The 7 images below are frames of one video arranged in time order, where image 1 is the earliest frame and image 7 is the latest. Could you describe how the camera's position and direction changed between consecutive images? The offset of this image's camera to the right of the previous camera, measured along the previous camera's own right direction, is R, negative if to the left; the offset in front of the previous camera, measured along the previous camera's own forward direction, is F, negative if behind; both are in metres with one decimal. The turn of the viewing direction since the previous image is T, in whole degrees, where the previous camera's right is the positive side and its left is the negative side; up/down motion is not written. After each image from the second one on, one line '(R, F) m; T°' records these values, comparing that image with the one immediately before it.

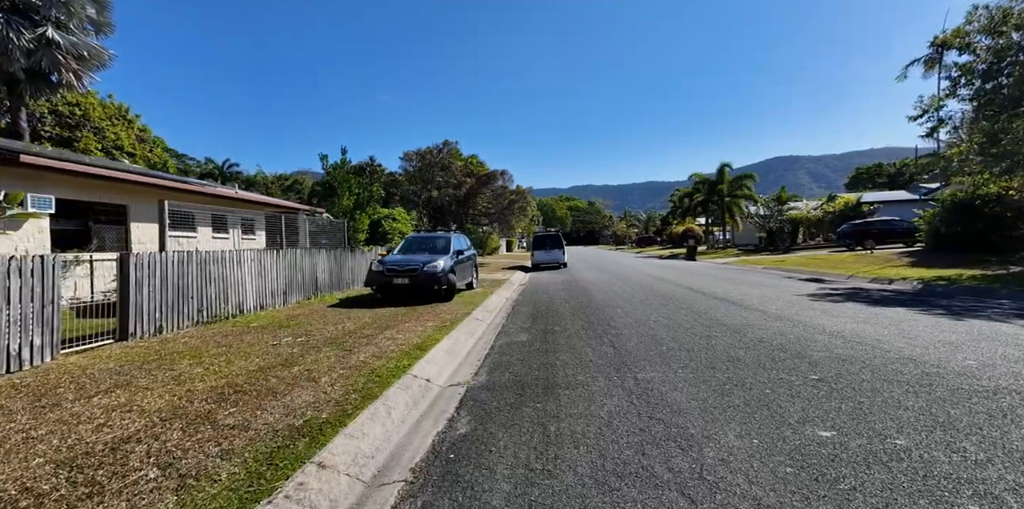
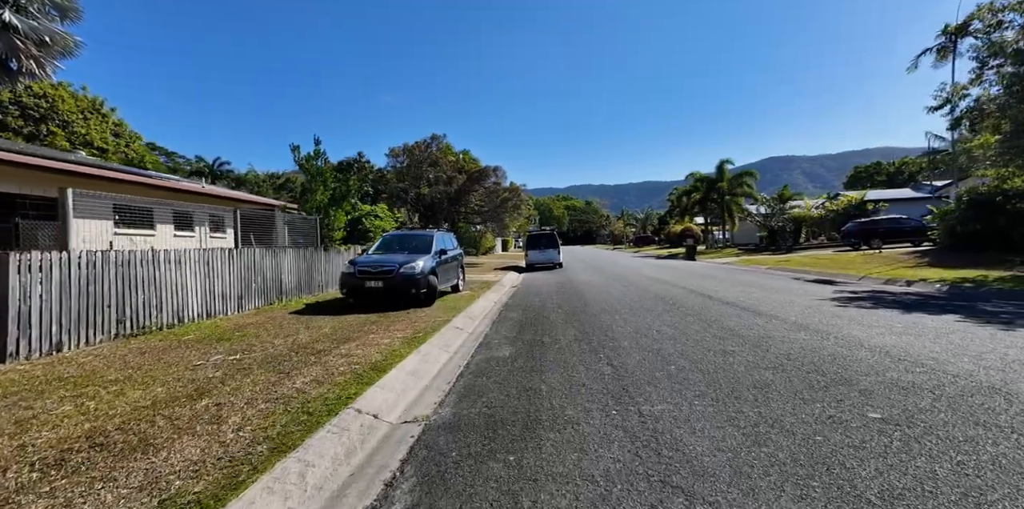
(+0.2, +1.1) m; 0°
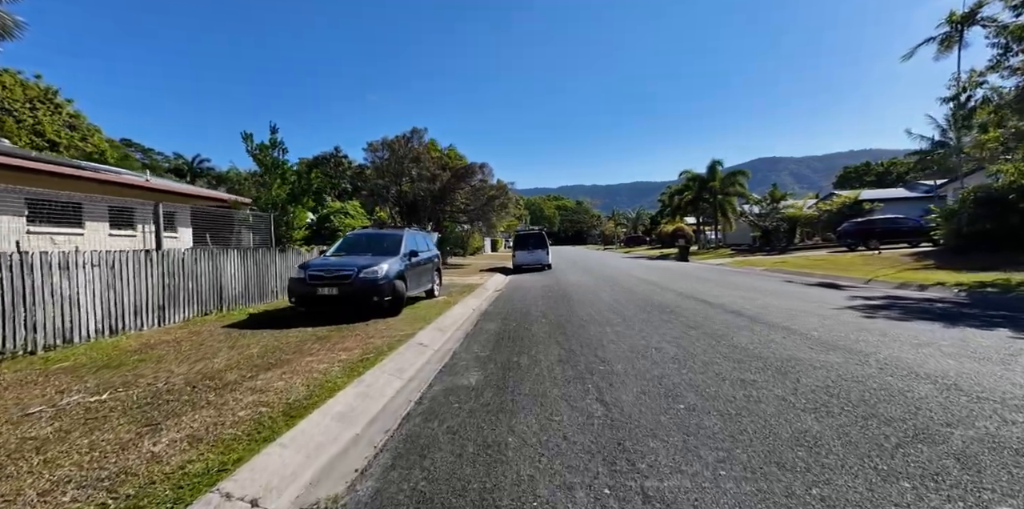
(+0.3, +1.2) m; +1°
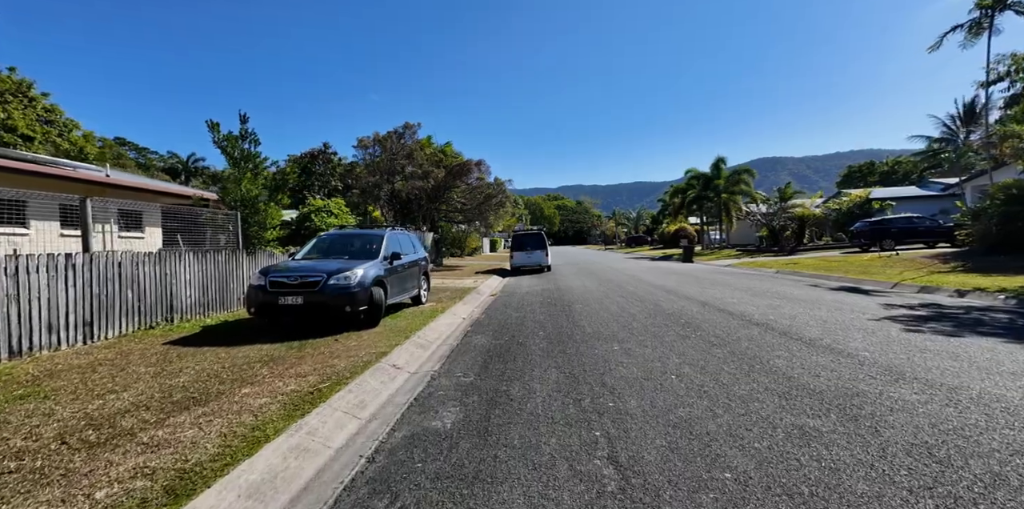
(+0.1, +1.1) m; 0°
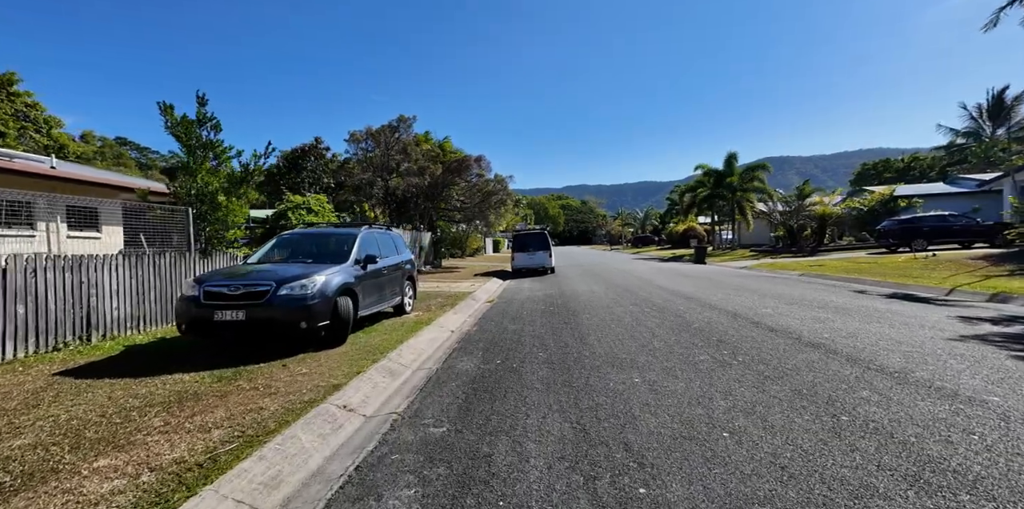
(+0.2, +1.5) m; -1°
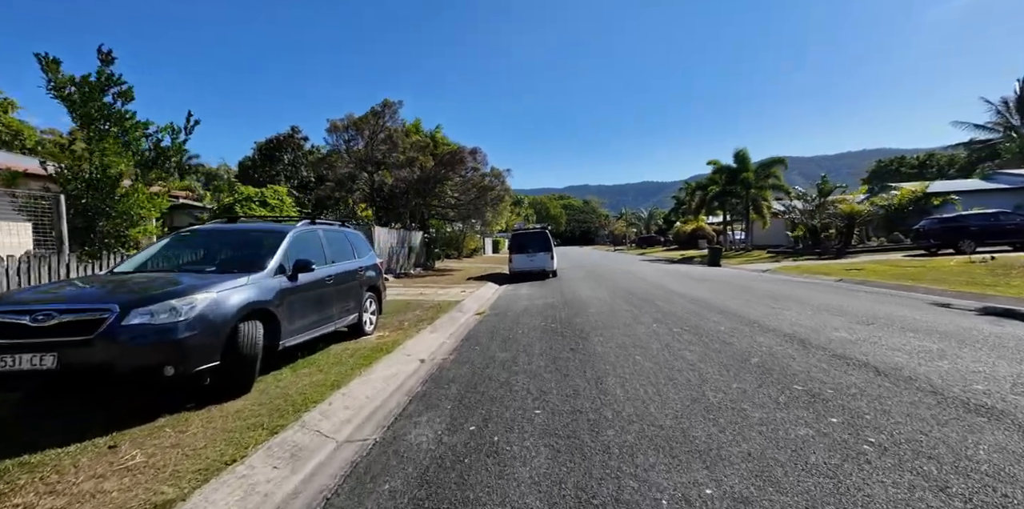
(+0.2, +2.2) m; 0°
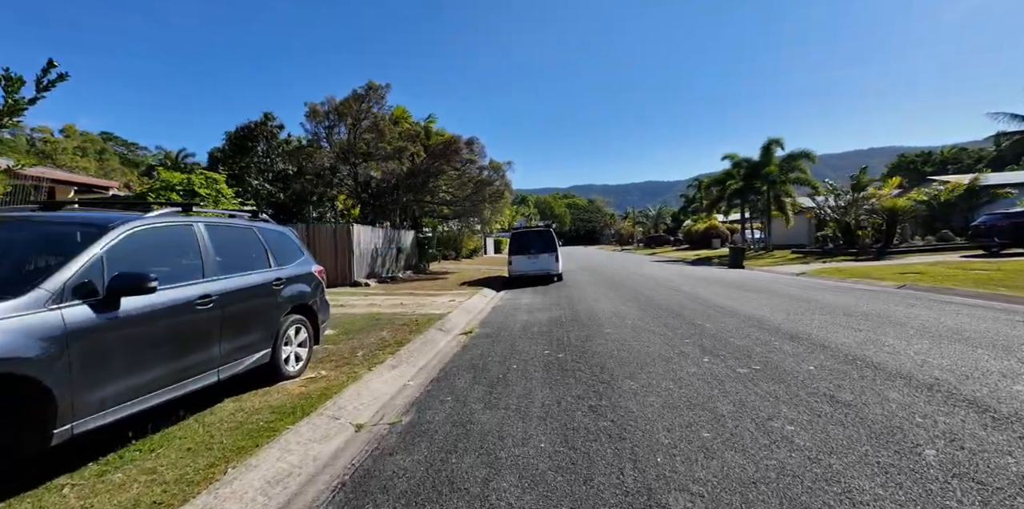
(+0.2, +2.5) m; 0°
